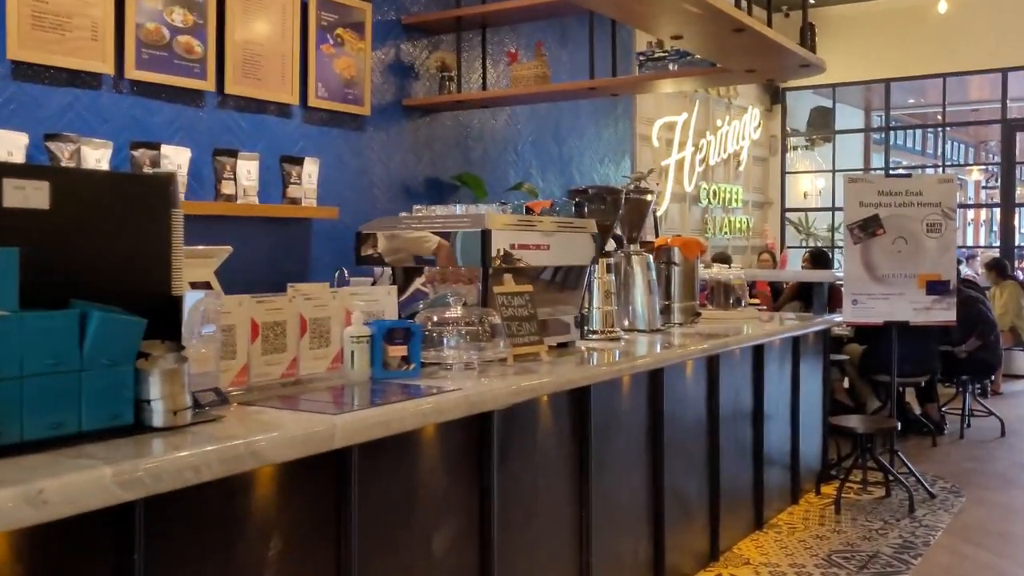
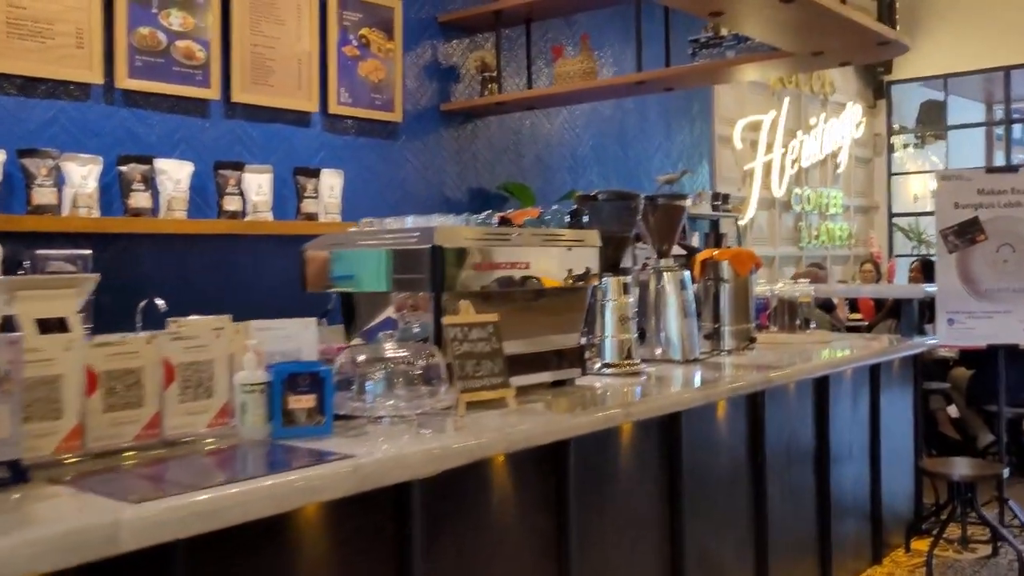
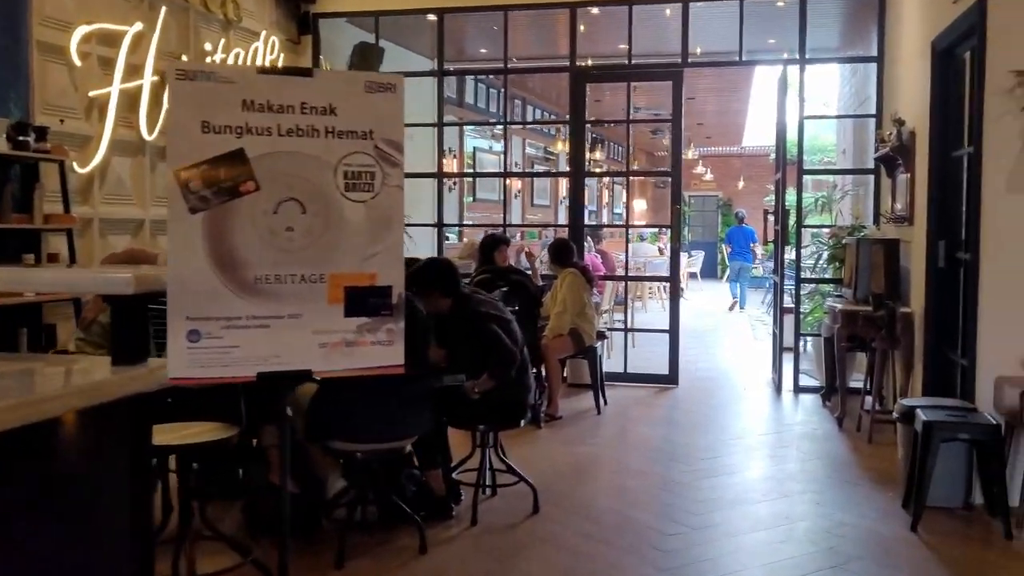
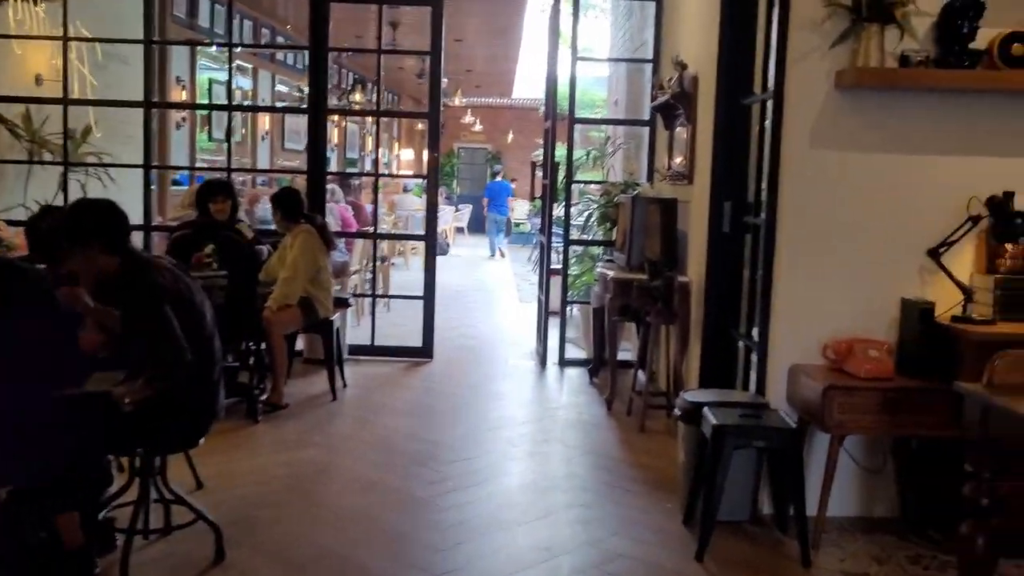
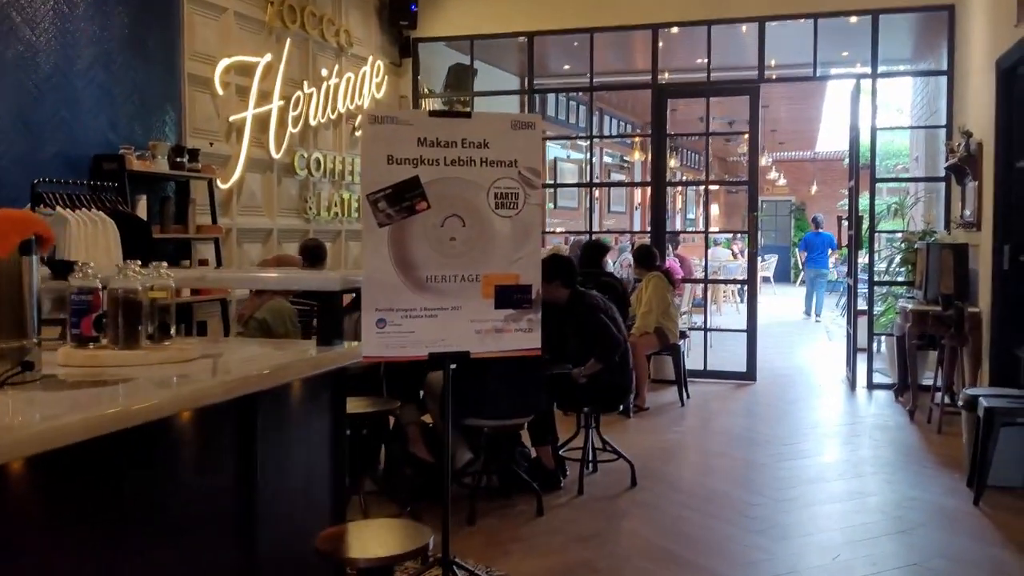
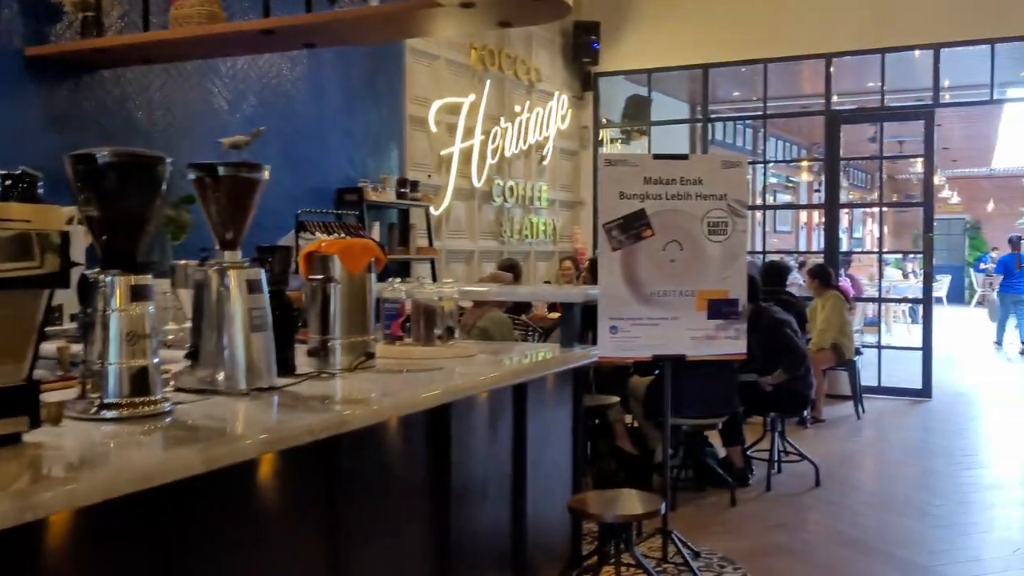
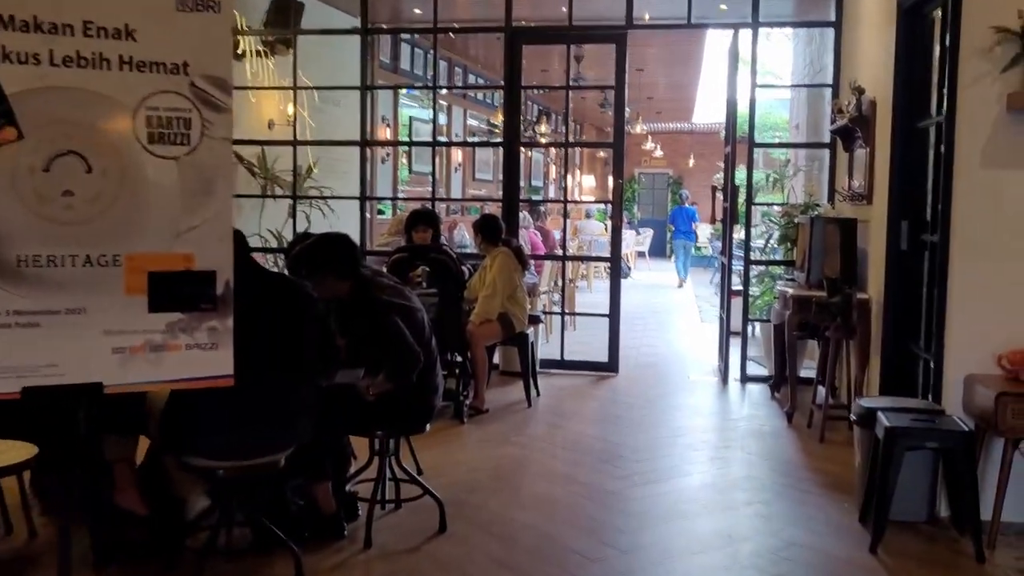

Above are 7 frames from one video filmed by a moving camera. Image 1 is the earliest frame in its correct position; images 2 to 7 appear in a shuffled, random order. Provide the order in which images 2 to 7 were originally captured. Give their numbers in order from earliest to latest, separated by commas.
2, 6, 5, 3, 7, 4
